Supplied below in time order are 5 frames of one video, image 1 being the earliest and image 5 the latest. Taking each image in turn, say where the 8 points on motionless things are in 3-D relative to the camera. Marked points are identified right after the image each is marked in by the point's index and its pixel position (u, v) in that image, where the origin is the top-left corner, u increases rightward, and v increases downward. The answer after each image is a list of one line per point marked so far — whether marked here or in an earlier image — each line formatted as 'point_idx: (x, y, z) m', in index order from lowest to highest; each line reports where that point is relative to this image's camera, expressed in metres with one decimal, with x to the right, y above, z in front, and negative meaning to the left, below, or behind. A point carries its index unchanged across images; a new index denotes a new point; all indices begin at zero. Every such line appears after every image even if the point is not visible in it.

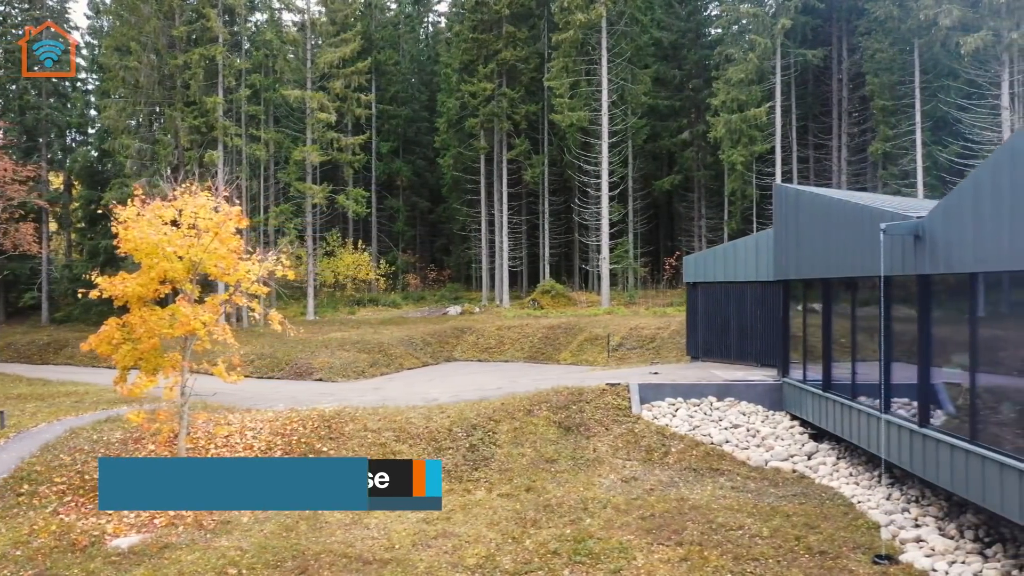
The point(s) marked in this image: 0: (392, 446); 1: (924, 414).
0: (-1.6, -2.1, +10.2) m
1: (+3.9, -1.2, +7.2) m
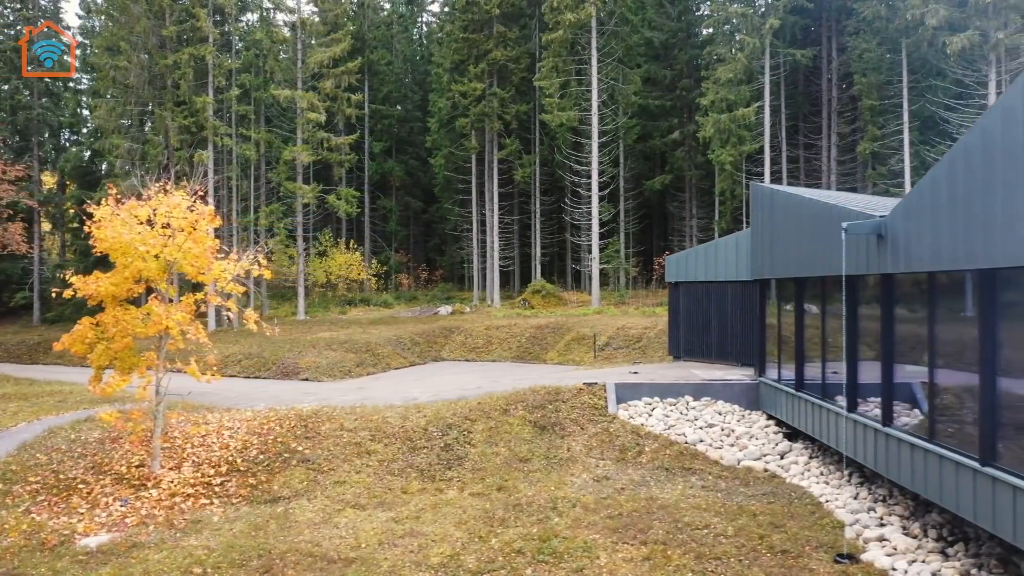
0: (-2.0, -2.1, +10.2) m
1: (+3.5, -1.2, +7.2) m
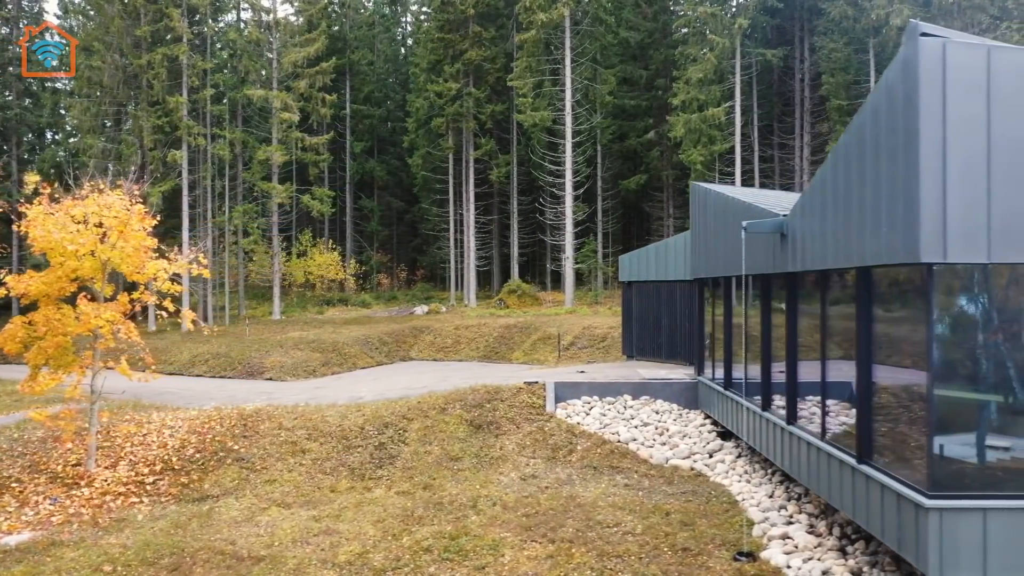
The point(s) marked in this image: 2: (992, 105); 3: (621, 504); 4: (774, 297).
0: (-2.8, -2.1, +10.2) m
1: (+2.7, -1.2, +7.2) m
2: (+2.8, +1.1, +4.4) m
3: (+1.2, -2.3, +8.0) m
4: (+2.7, -0.1, +7.8) m
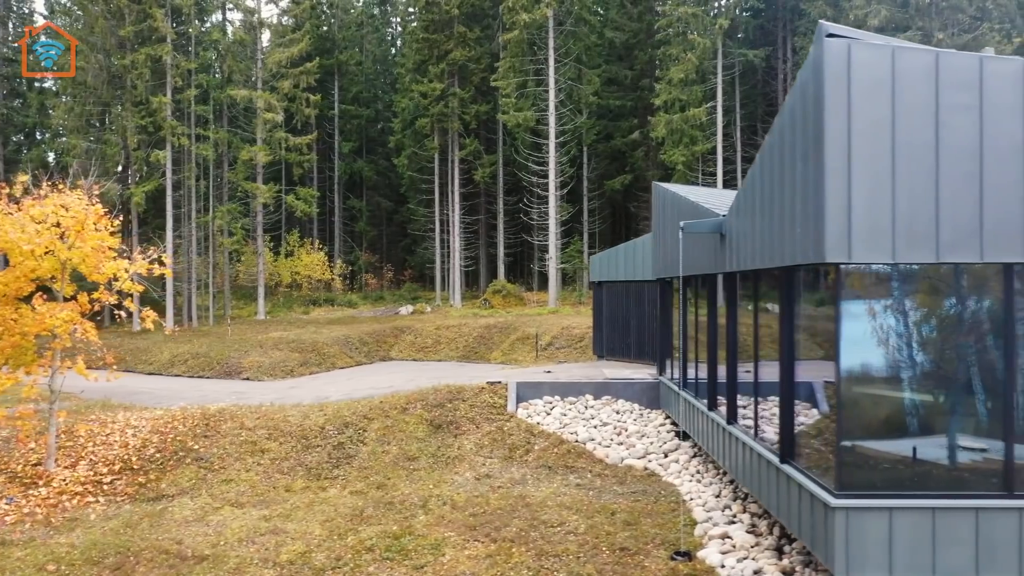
0: (-3.4, -2.1, +10.3) m
1: (+2.1, -1.2, +7.2) m
2: (+2.3, +1.1, +4.4) m
3: (+0.6, -2.3, +8.0) m
4: (+2.1, -0.1, +7.8) m
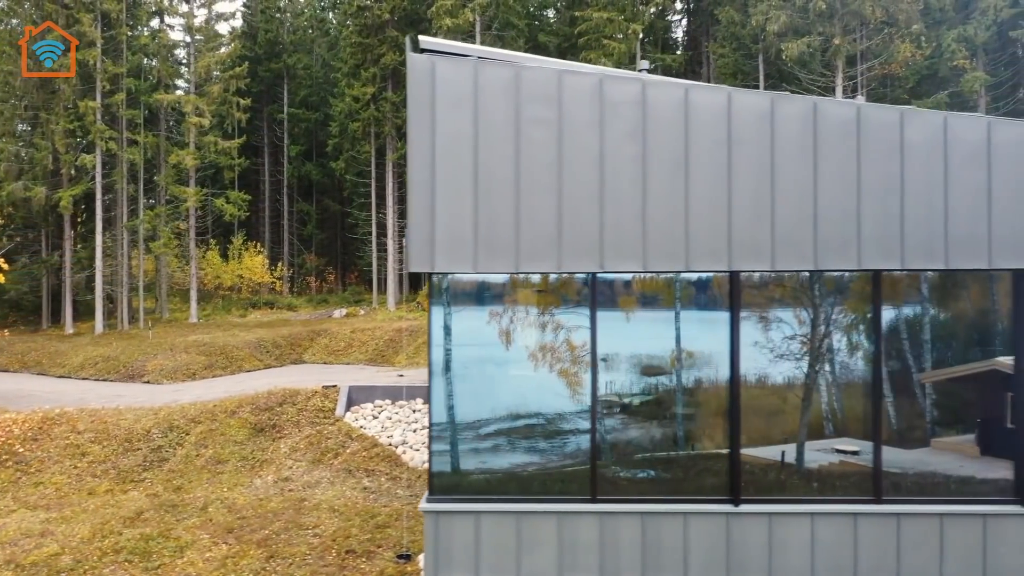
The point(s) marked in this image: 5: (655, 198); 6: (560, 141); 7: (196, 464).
0: (-5.8, -2.2, +10.4) m
1: (-0.3, -1.2, +7.3) m
2: (-0.2, +1.0, +4.6) m
3: (-1.9, -2.4, +8.2) m
4: (-0.3, -0.2, +7.9) m
5: (+0.9, +0.5, +4.5) m
6: (+0.3, +0.9, +4.5) m
7: (-4.1, -2.3, +9.7) m
